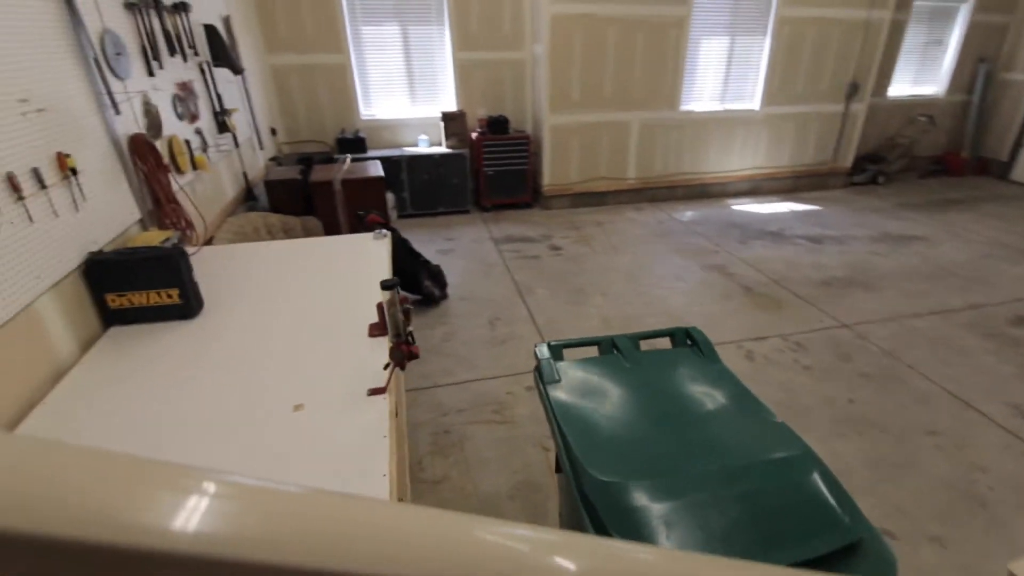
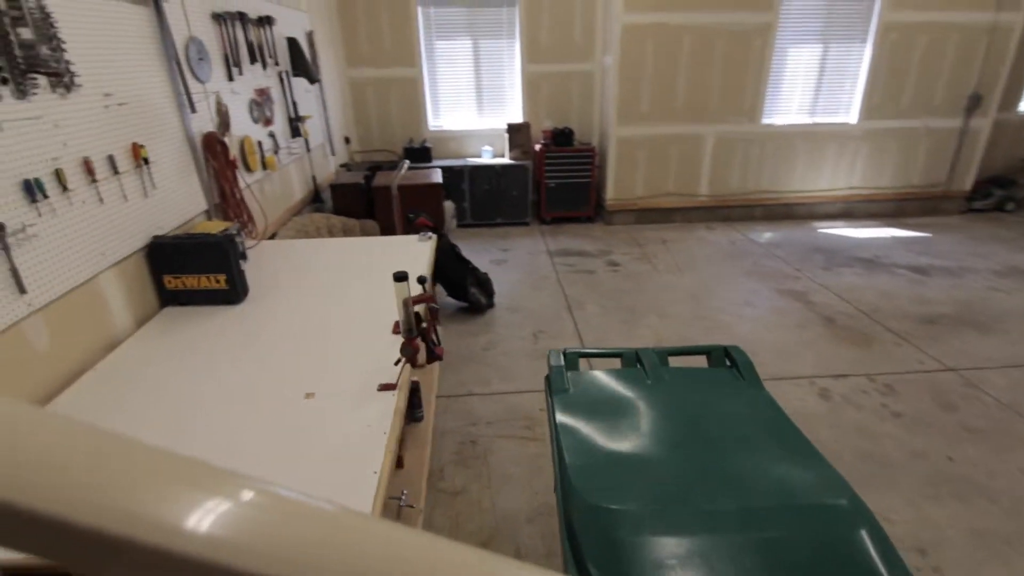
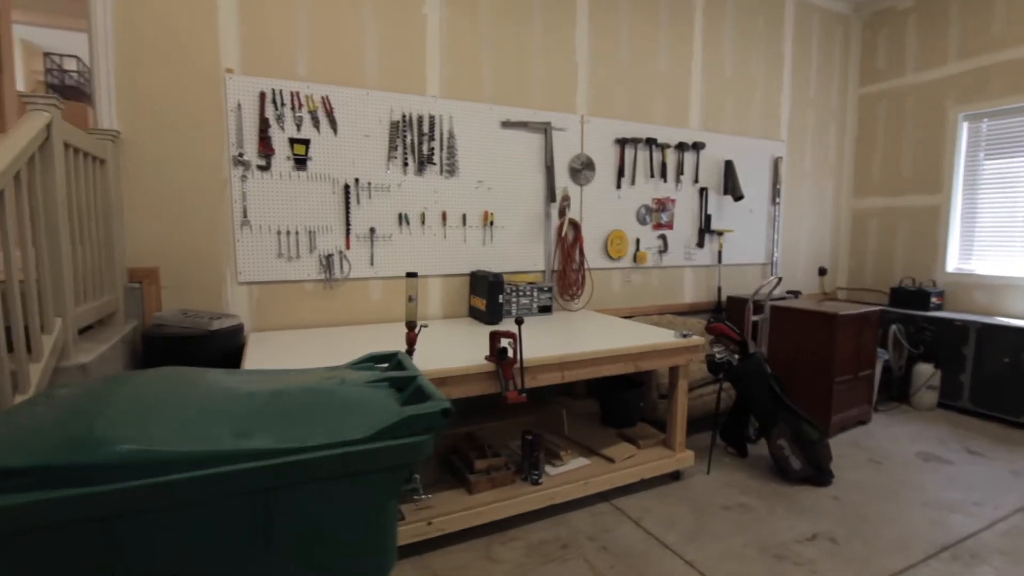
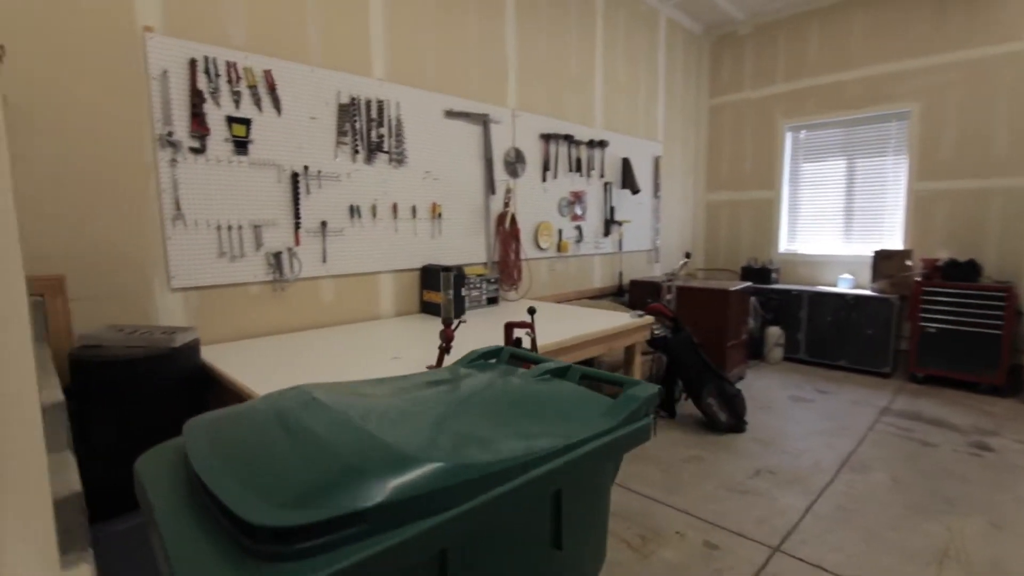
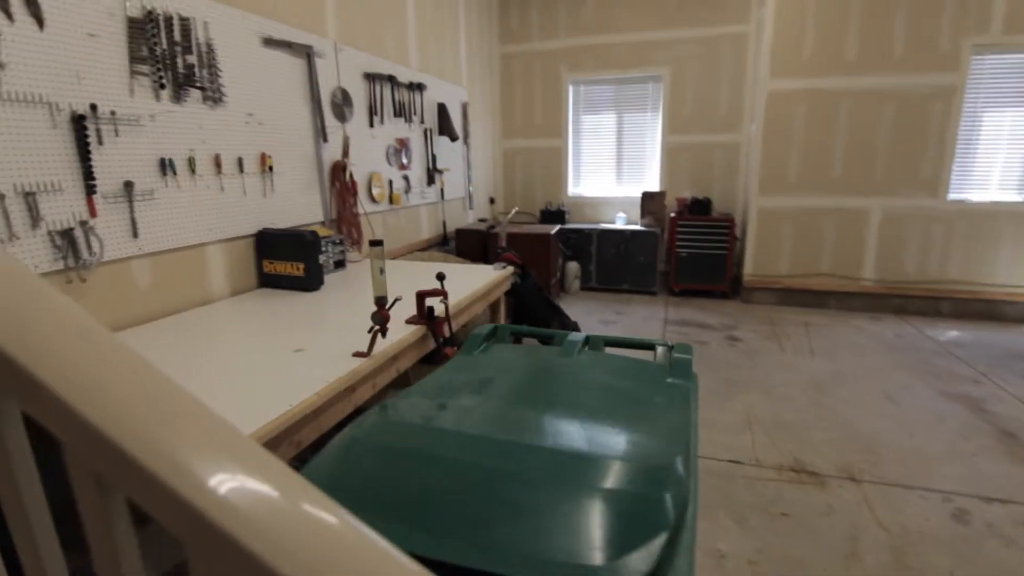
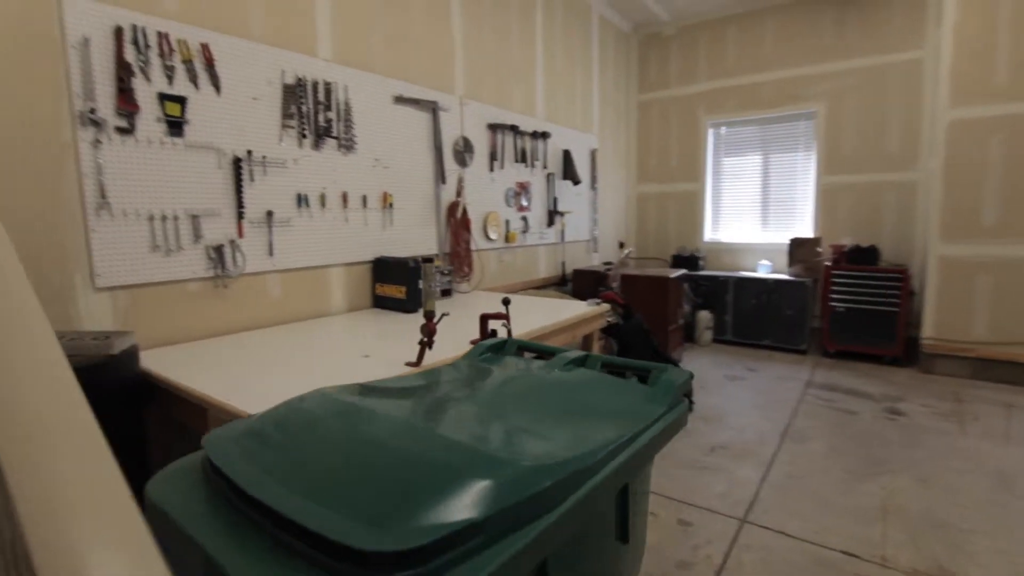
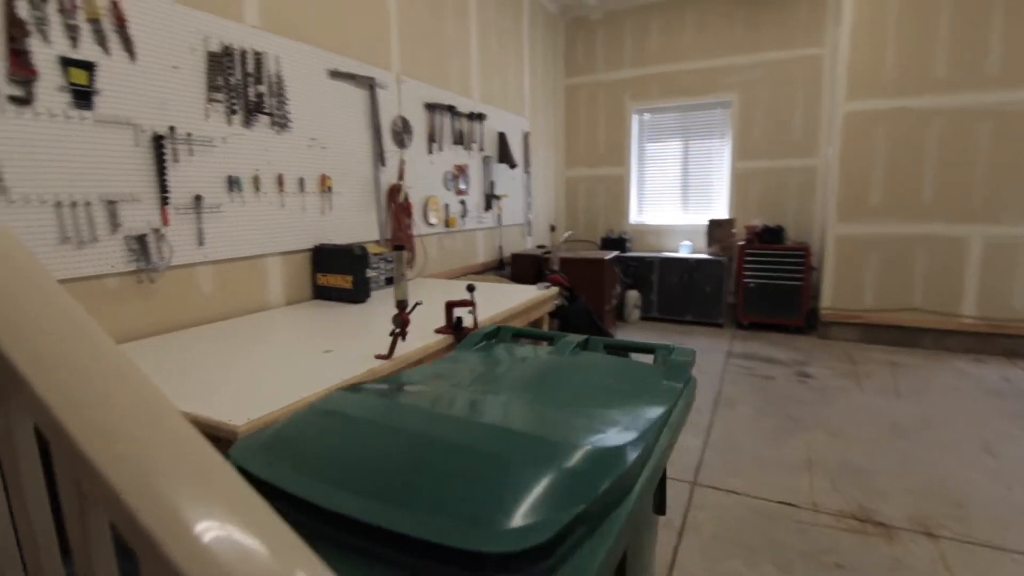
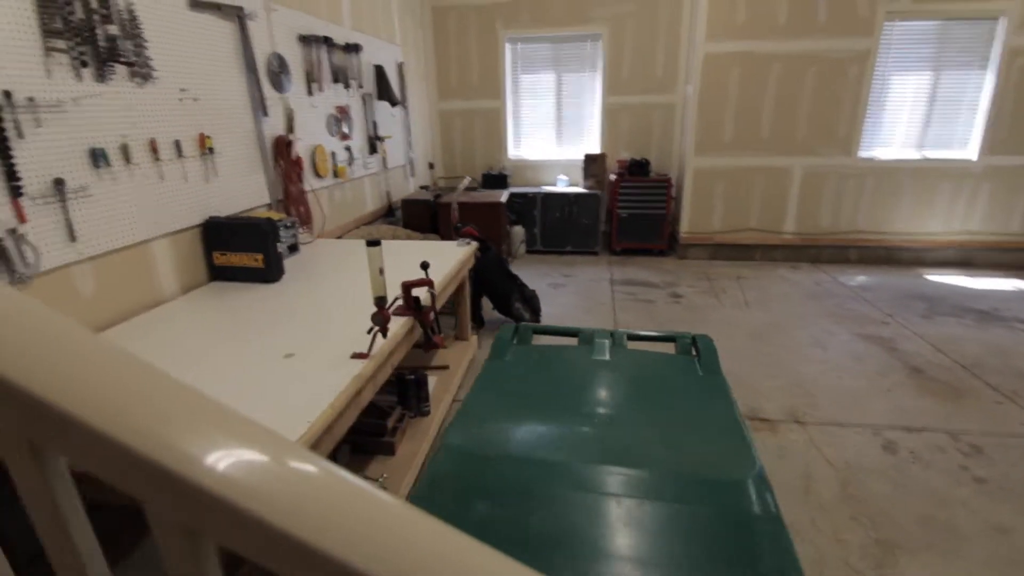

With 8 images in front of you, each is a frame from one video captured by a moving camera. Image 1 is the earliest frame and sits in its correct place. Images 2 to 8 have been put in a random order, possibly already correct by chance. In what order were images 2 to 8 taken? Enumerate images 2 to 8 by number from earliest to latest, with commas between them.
2, 8, 5, 7, 6, 4, 3
